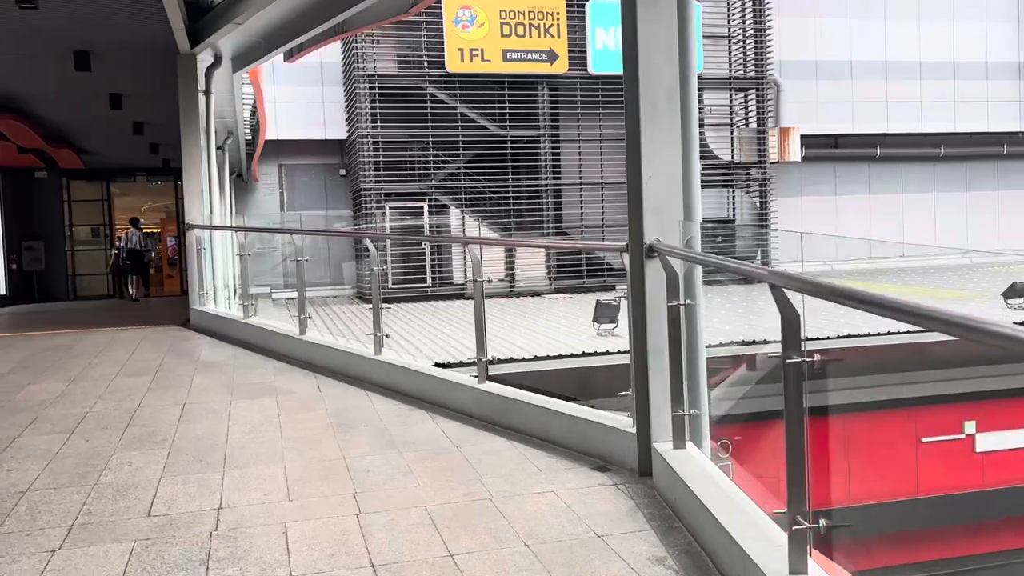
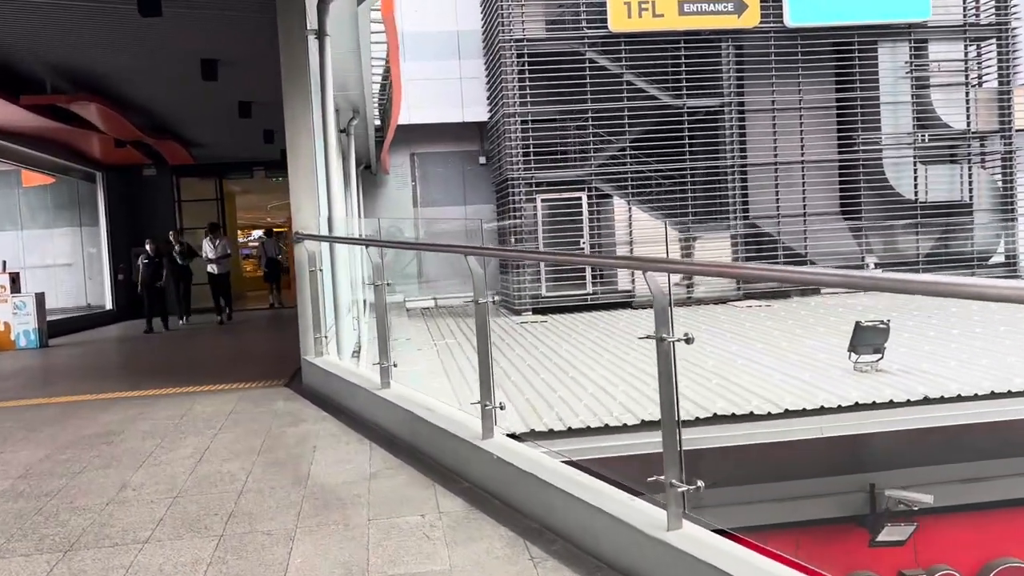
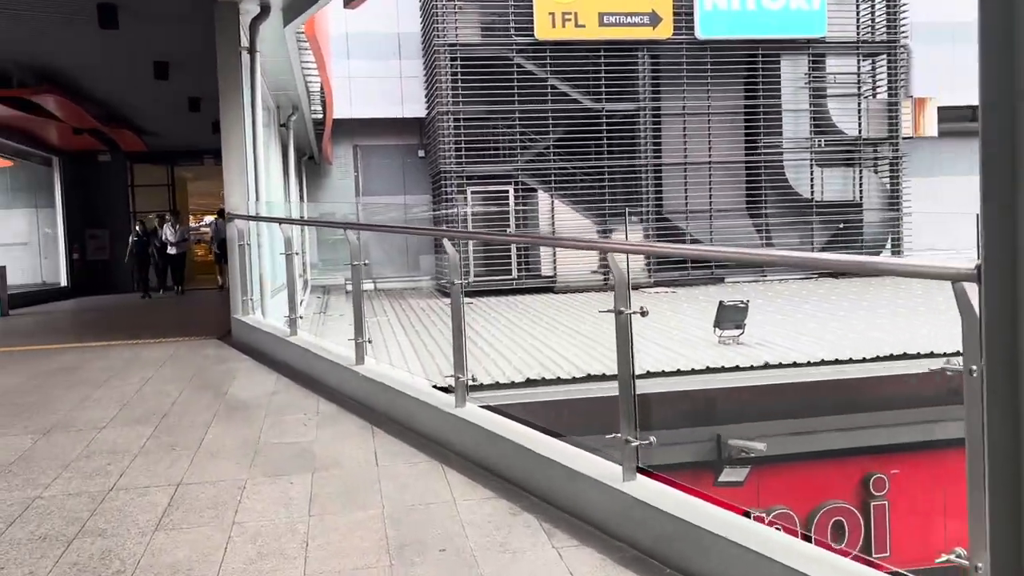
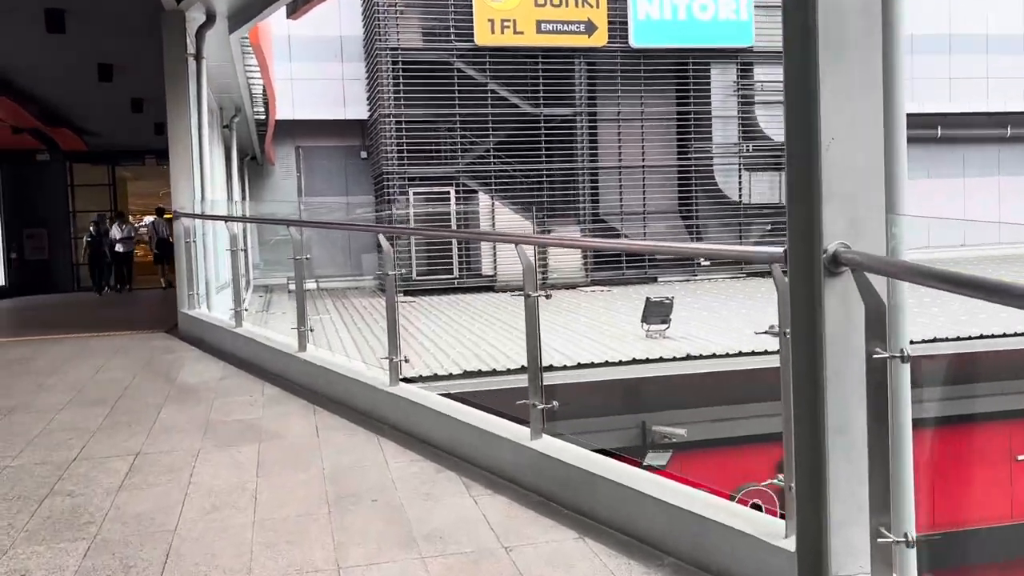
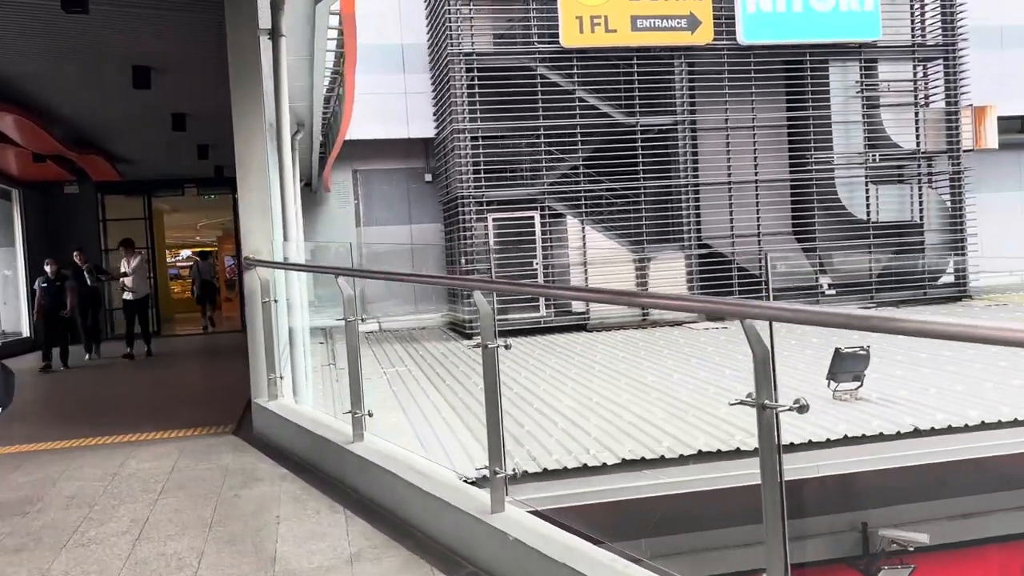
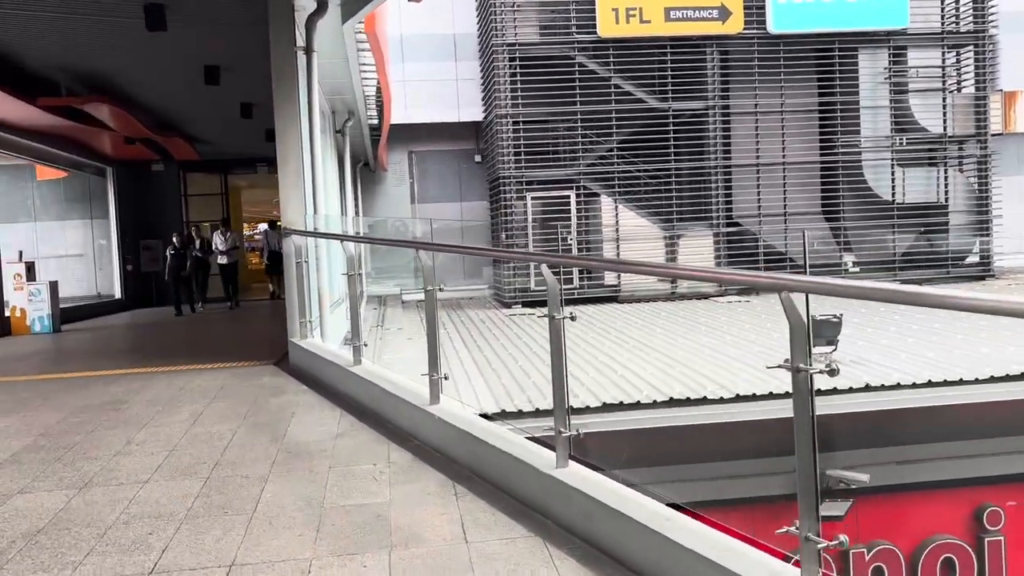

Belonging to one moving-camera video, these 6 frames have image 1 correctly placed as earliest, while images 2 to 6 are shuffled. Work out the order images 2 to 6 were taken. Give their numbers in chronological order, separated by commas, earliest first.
4, 3, 6, 2, 5
